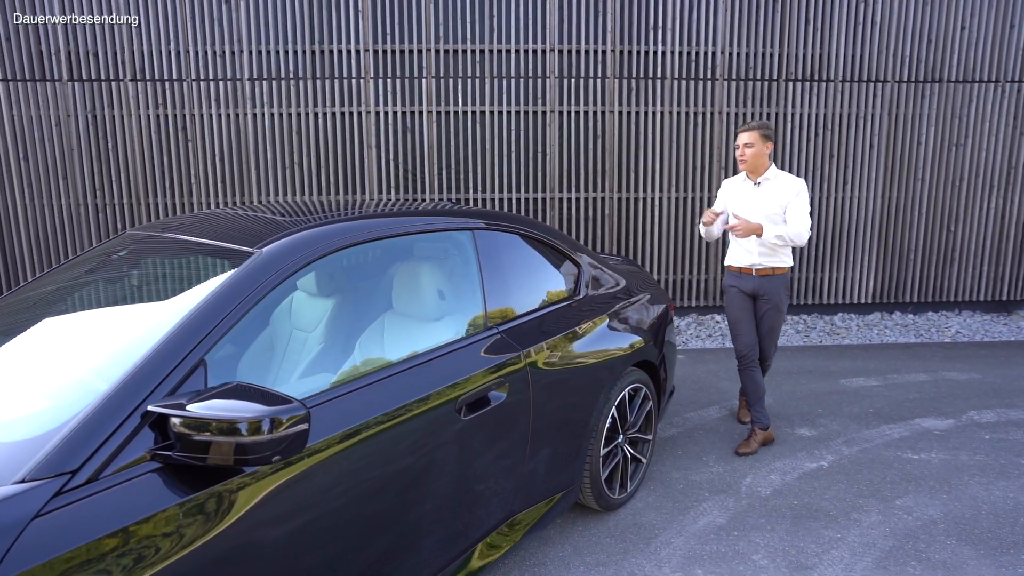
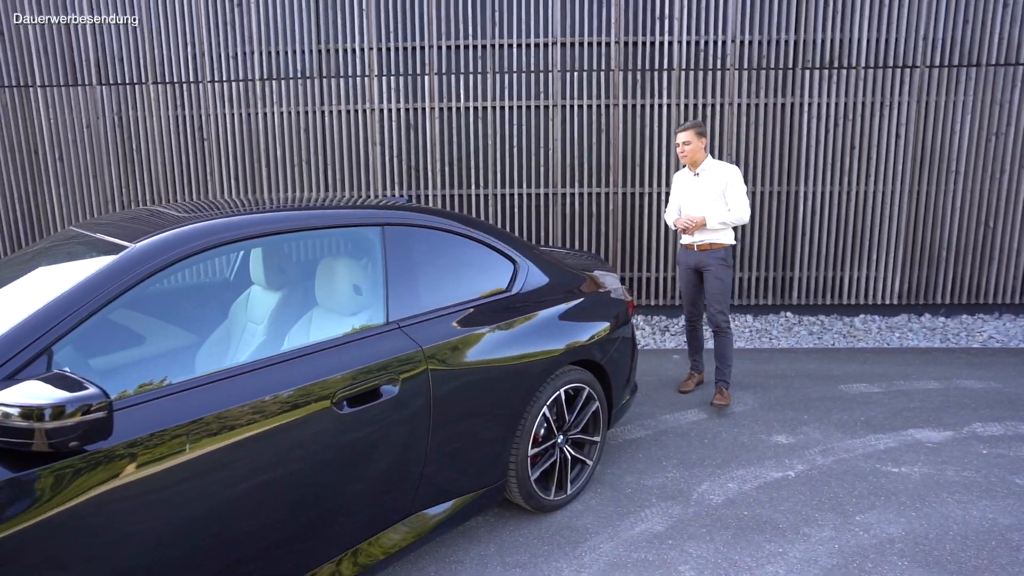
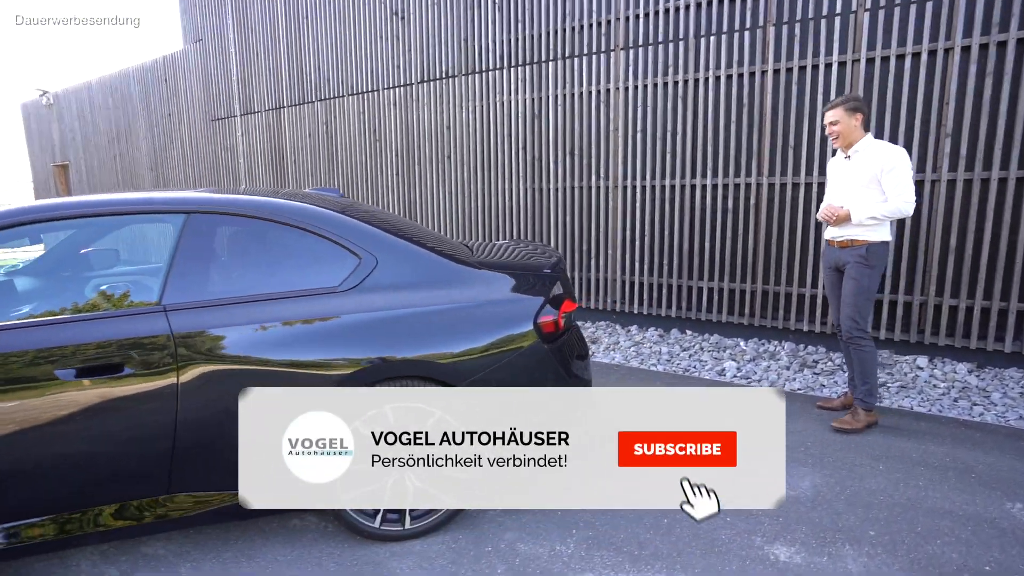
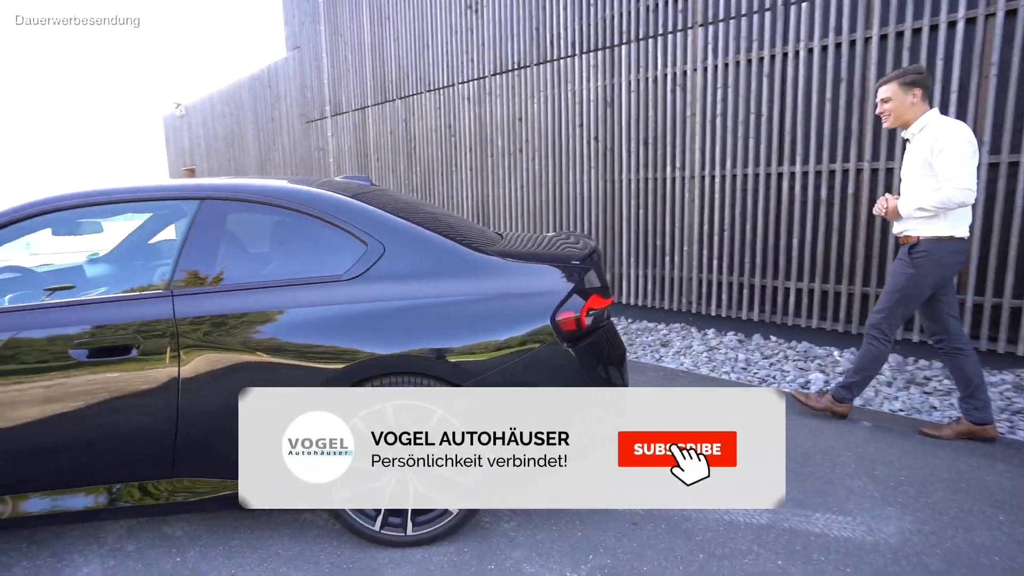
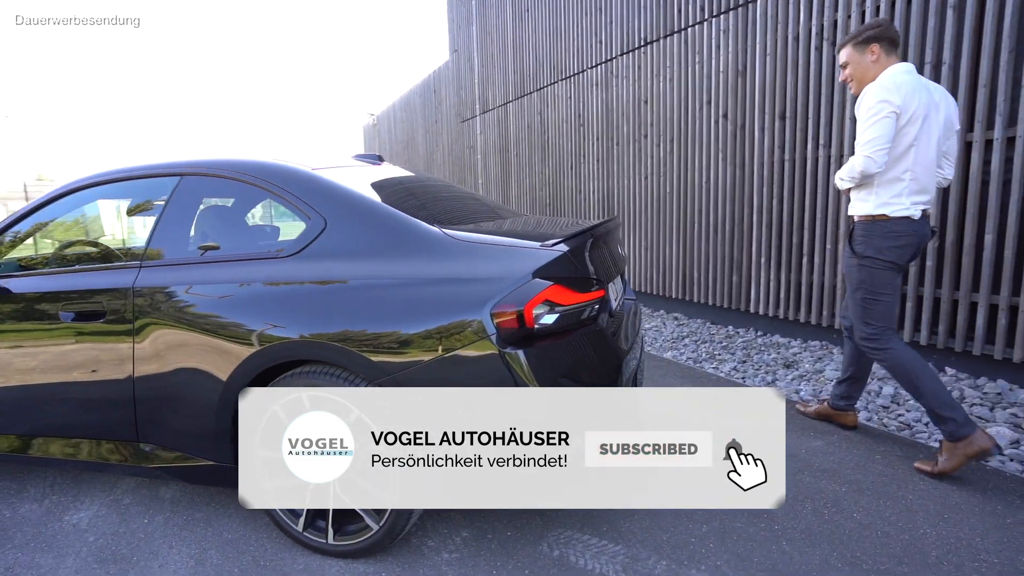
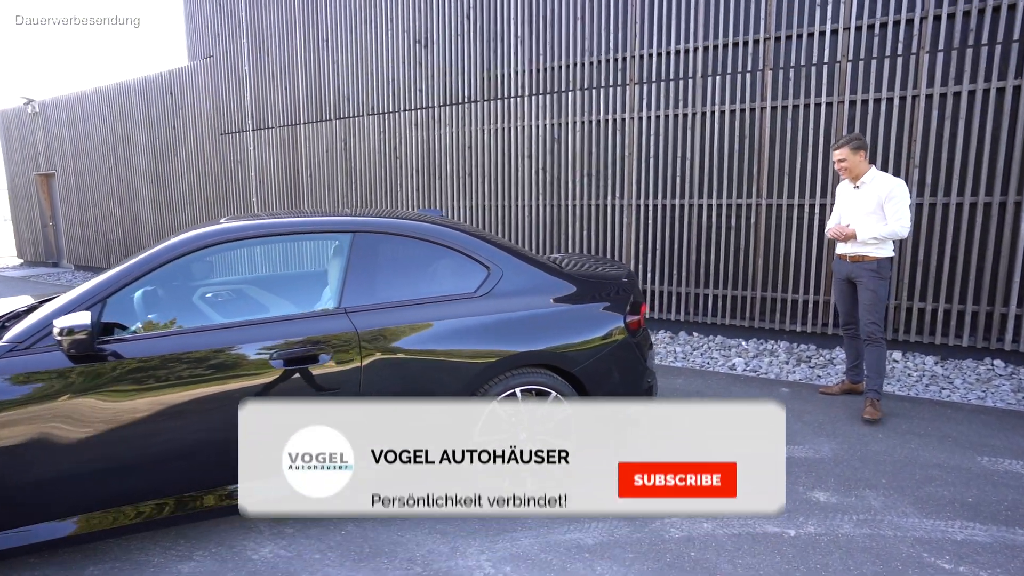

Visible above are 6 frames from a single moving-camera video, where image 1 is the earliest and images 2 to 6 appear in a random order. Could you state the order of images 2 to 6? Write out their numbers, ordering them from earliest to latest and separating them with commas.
2, 6, 3, 4, 5
